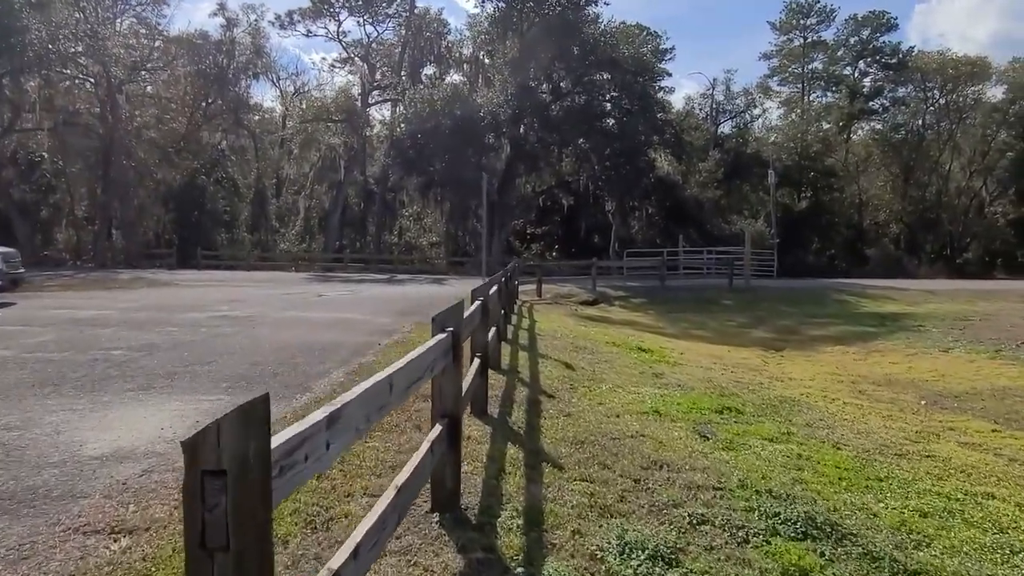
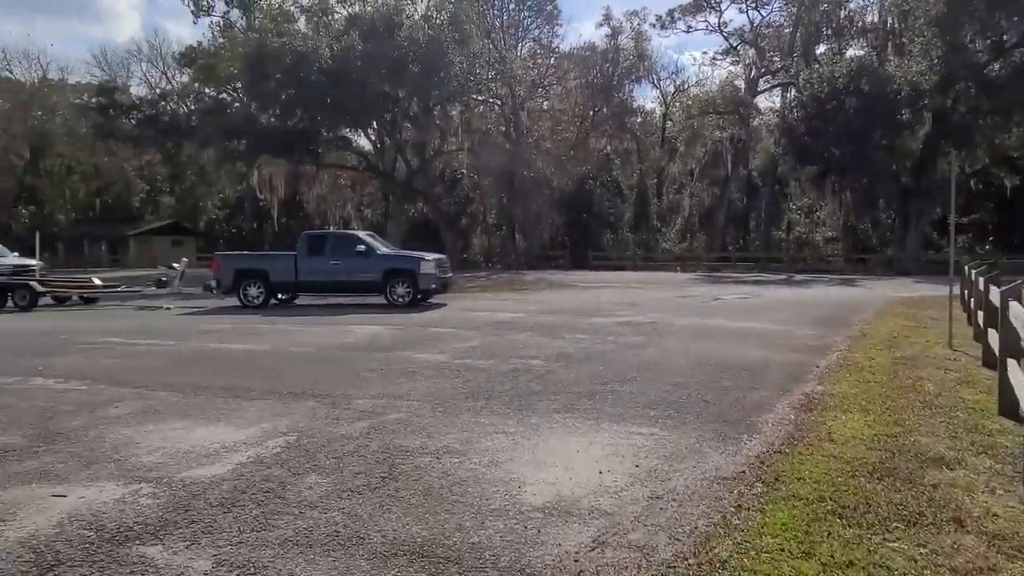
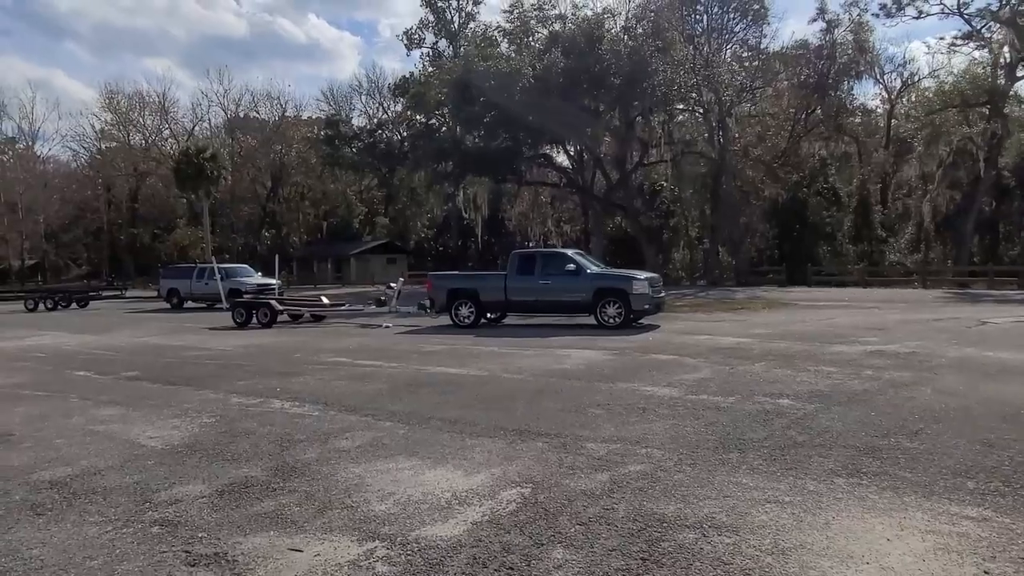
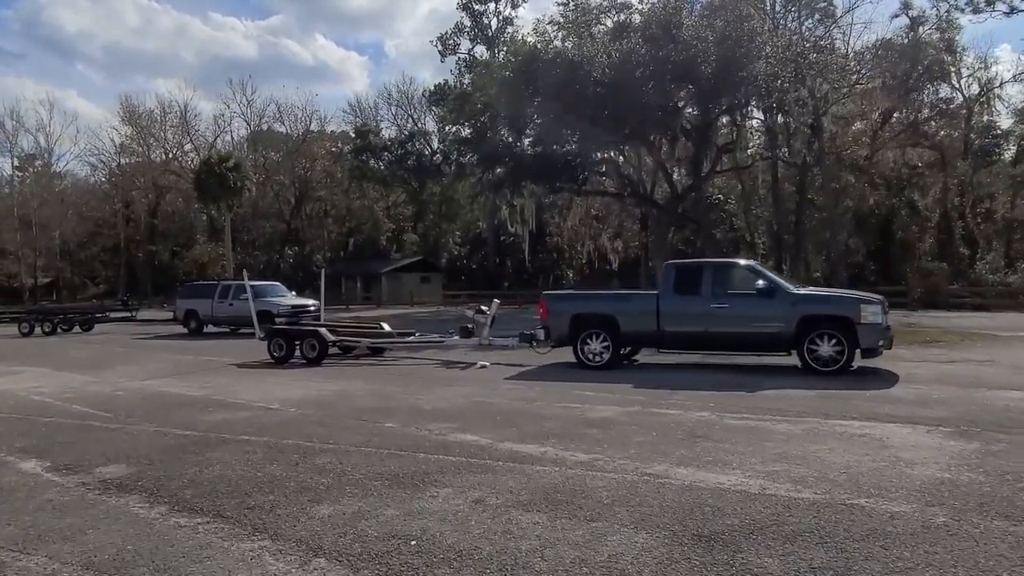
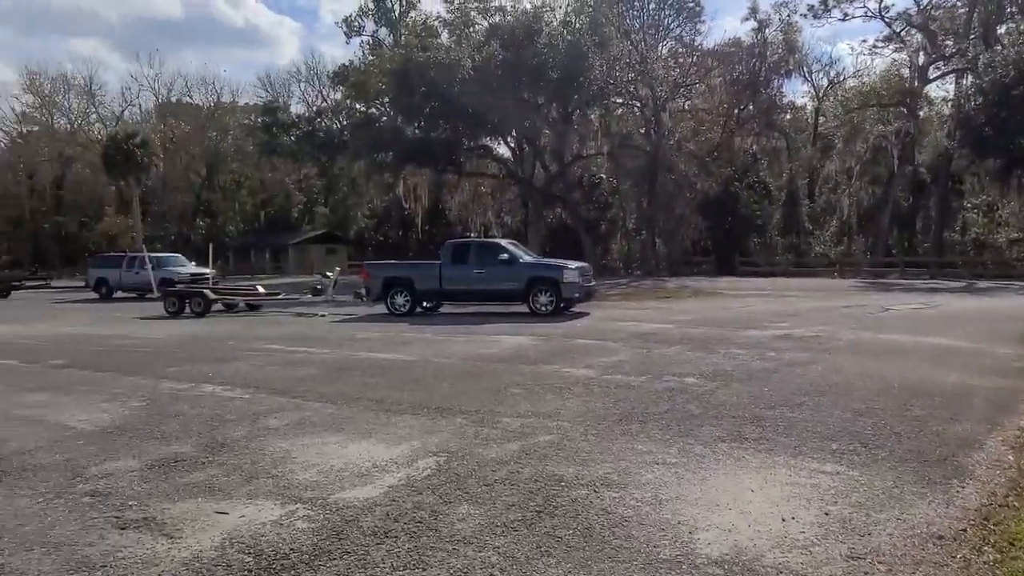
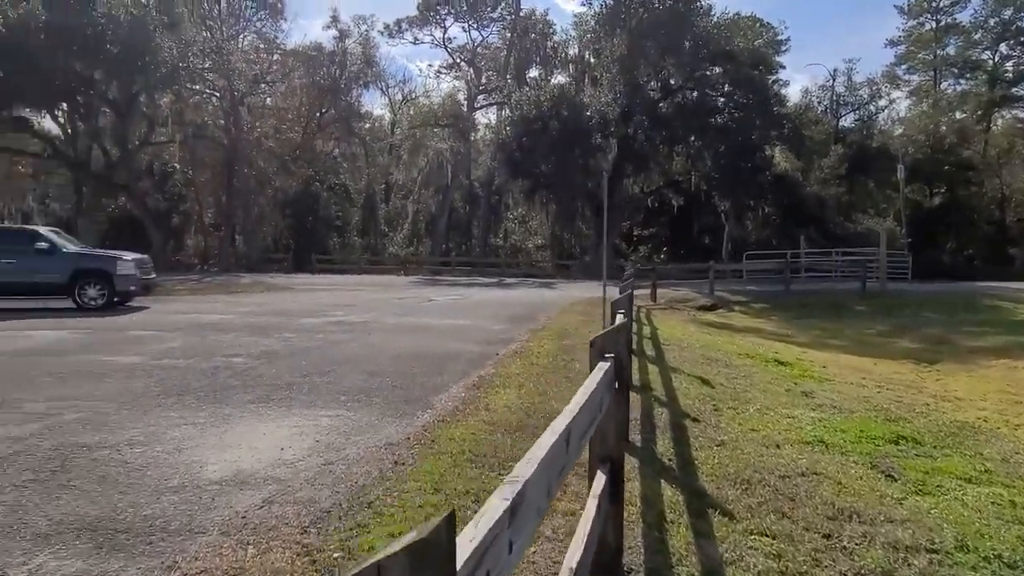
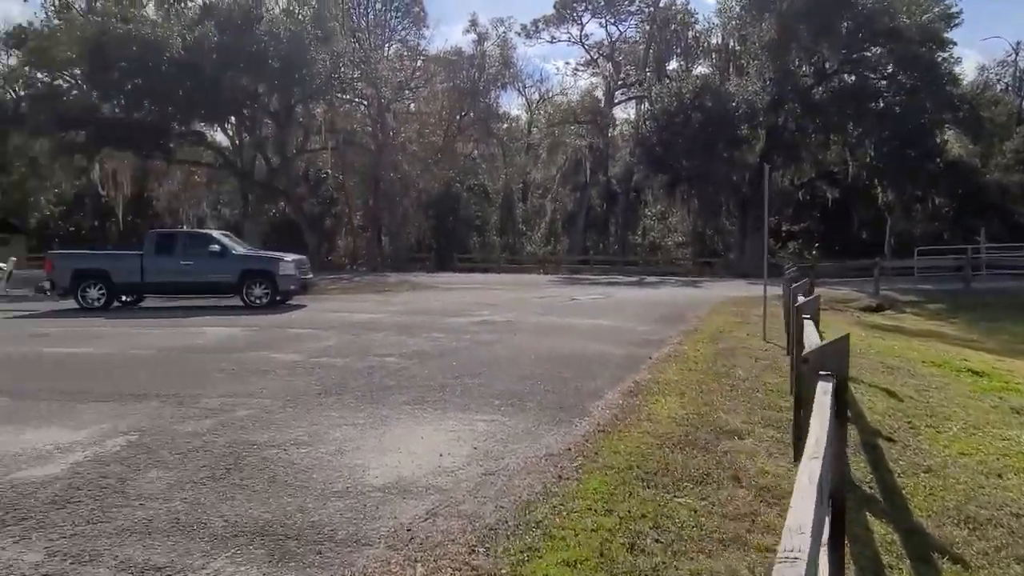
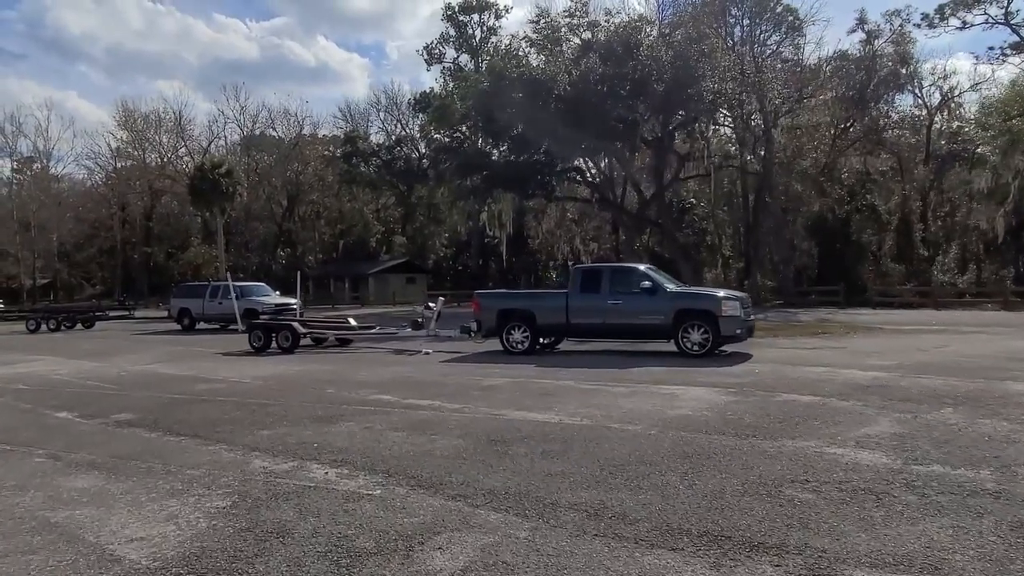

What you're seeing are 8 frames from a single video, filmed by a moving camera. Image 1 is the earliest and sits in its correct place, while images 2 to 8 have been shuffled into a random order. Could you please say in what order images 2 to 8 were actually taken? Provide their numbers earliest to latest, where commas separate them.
6, 7, 2, 5, 3, 8, 4
